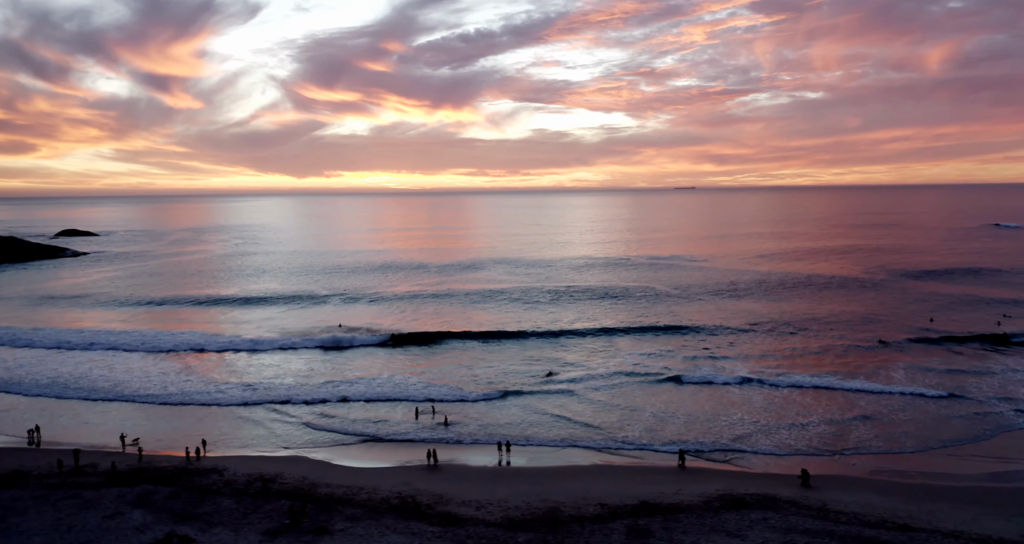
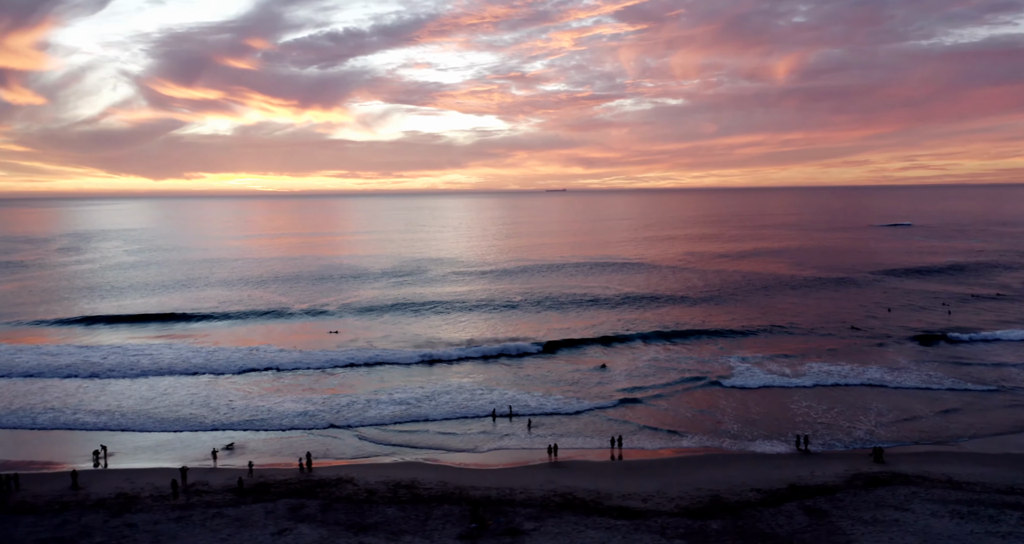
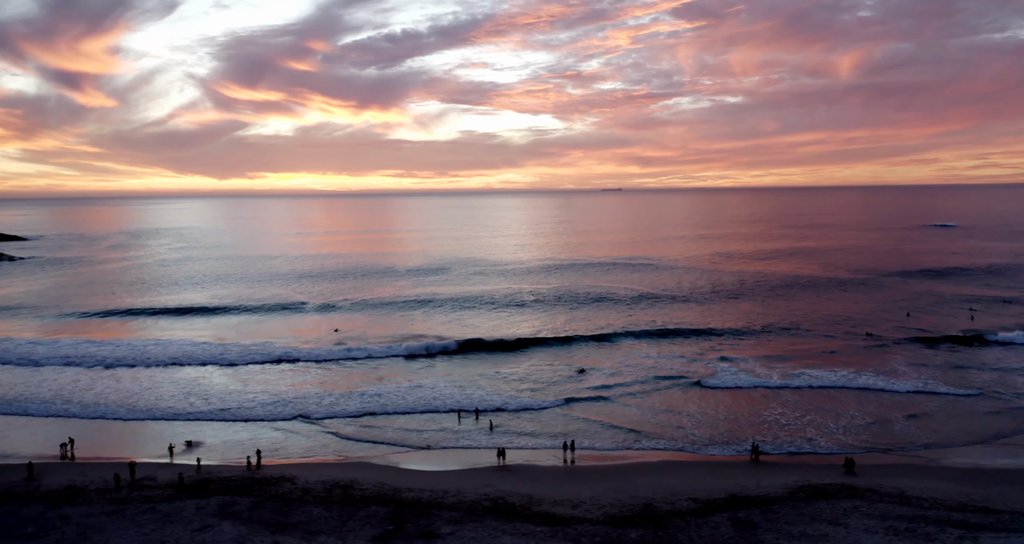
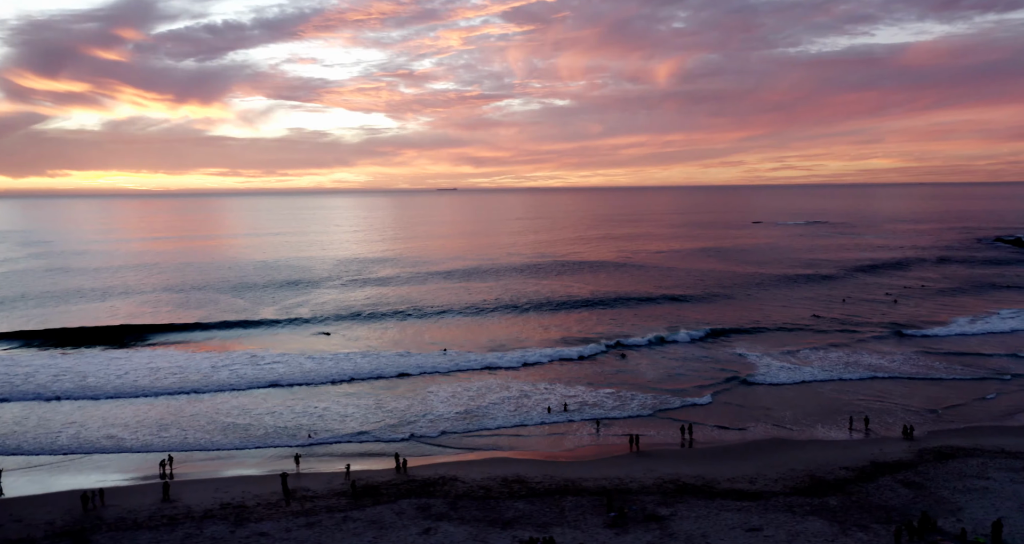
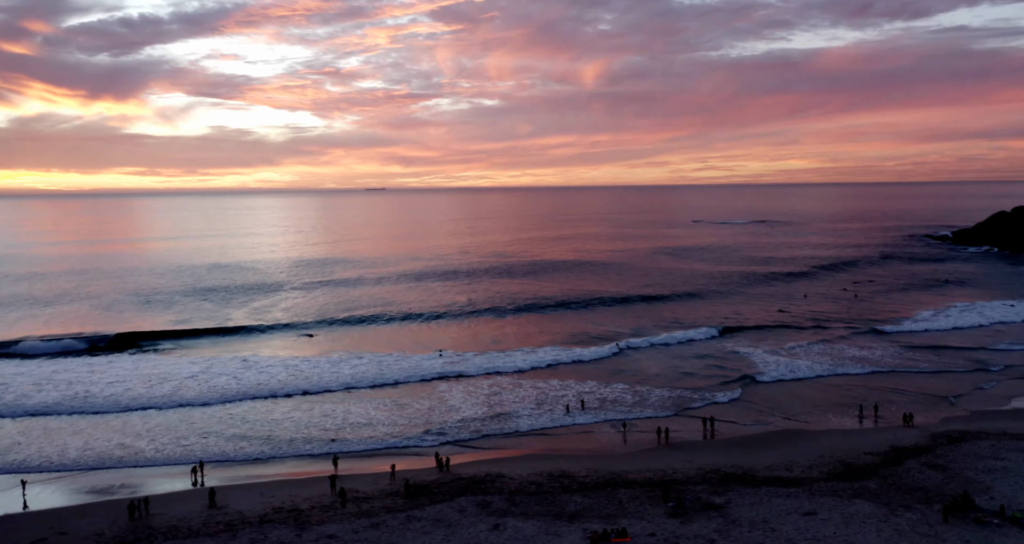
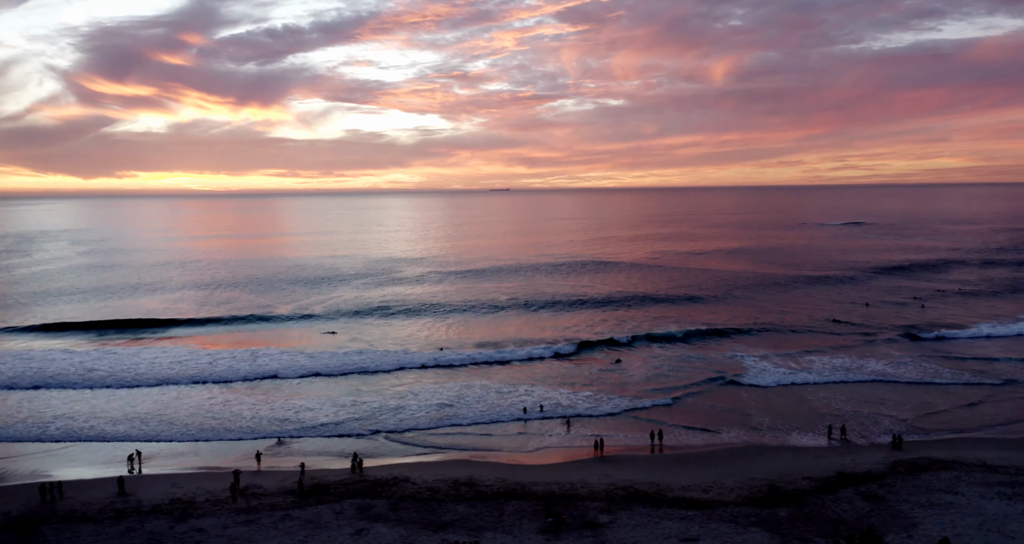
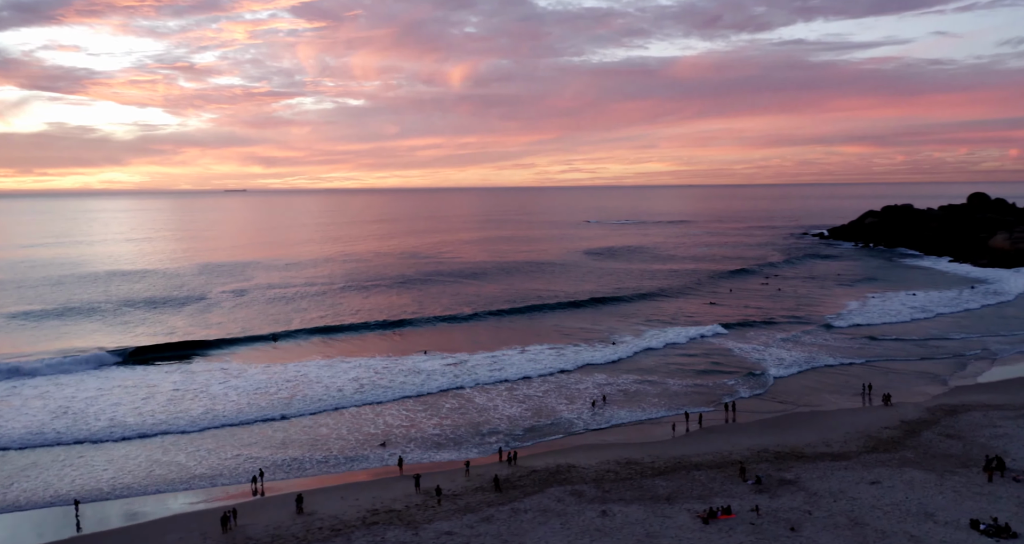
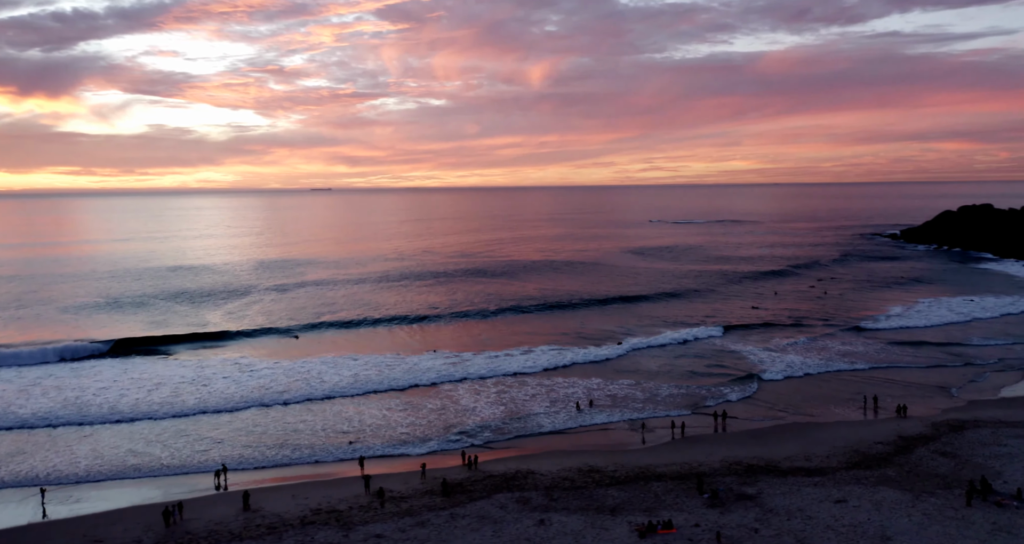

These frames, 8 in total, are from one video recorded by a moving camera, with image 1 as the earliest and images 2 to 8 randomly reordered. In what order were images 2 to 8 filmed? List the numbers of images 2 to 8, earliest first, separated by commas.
3, 2, 6, 4, 5, 8, 7
